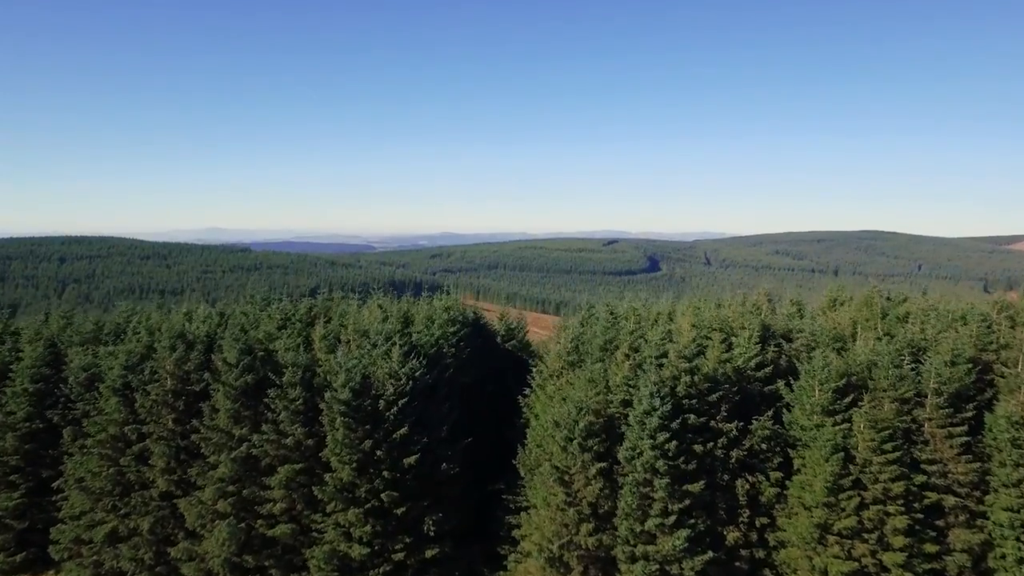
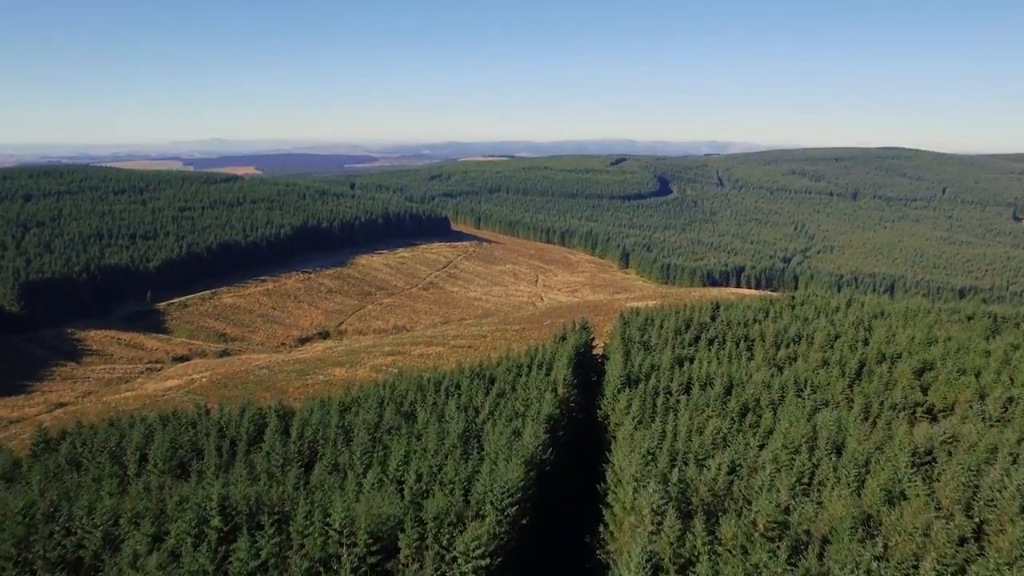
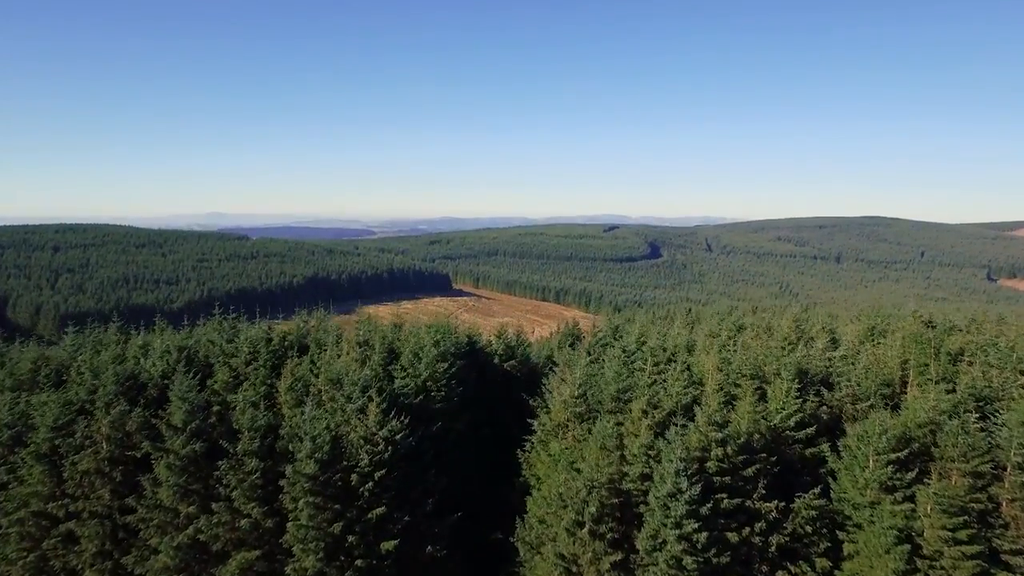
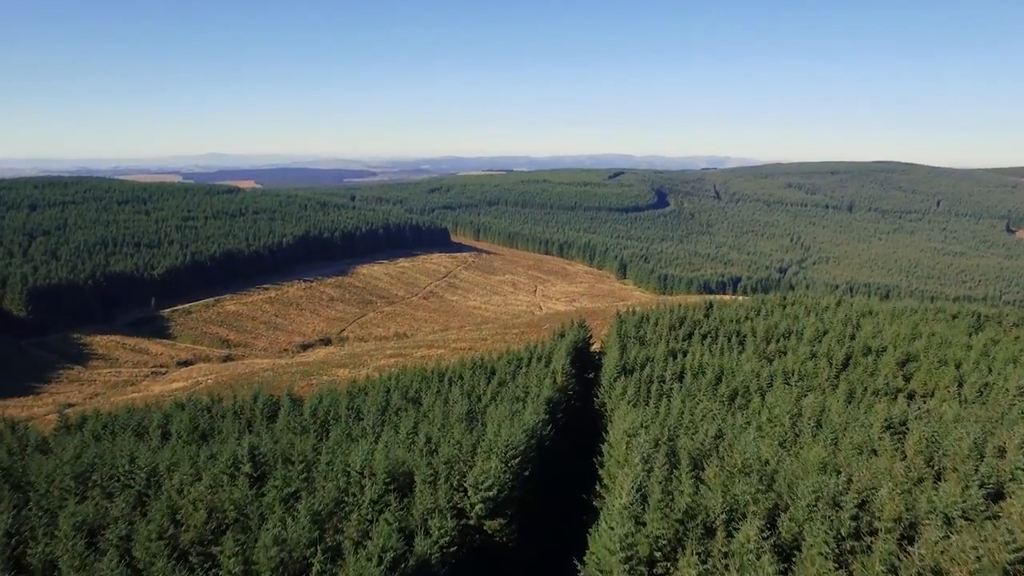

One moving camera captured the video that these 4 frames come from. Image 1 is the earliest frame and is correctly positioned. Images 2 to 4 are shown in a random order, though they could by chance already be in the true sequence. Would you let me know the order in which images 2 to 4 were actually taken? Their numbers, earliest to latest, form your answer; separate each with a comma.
3, 4, 2
